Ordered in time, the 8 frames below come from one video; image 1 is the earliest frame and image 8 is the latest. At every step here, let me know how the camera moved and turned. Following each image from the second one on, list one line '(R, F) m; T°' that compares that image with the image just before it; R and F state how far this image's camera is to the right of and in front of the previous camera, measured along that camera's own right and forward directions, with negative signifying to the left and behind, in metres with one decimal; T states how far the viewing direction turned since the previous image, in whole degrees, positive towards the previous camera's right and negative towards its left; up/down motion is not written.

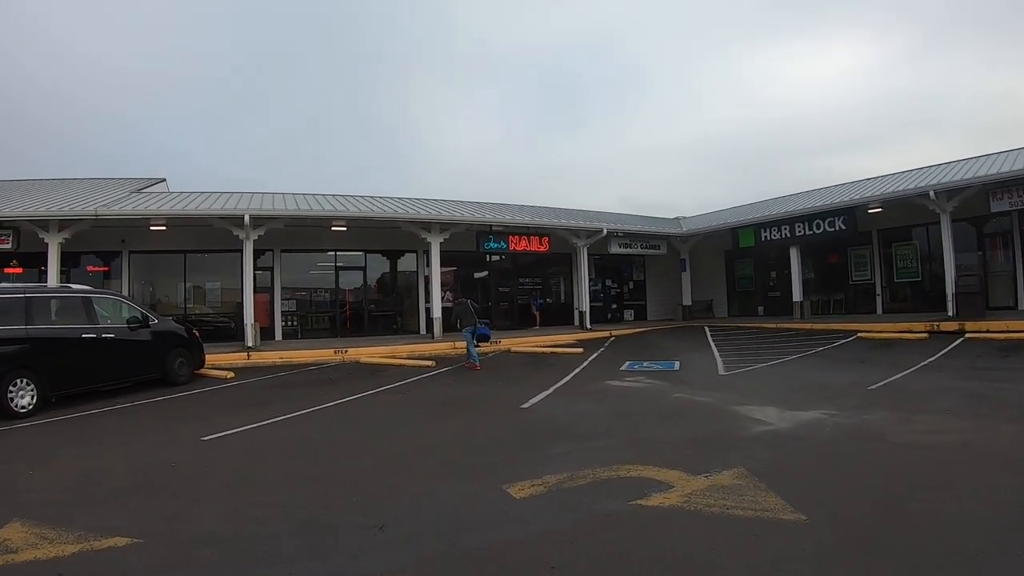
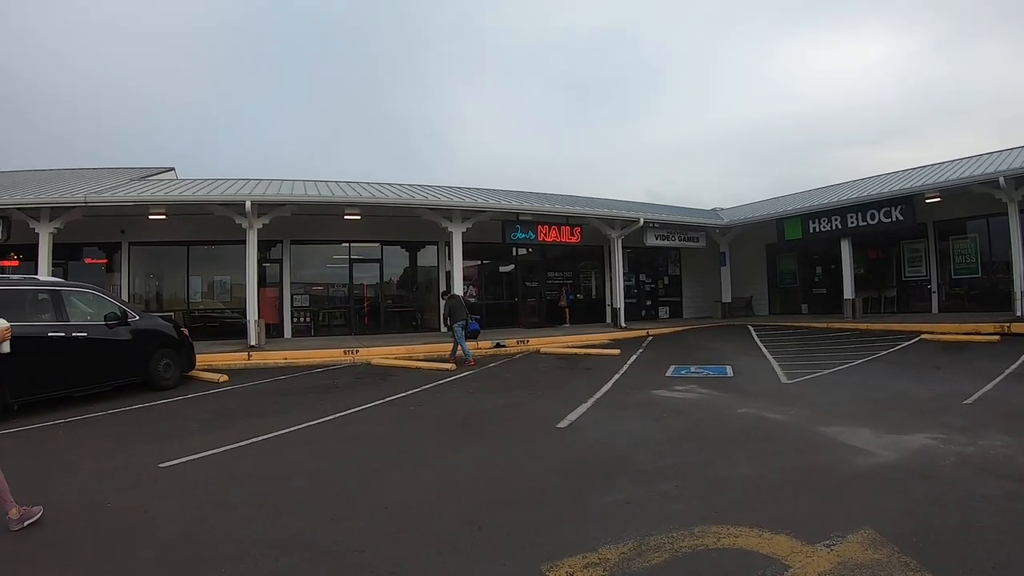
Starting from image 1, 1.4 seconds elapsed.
(-0.1, +1.3) m; -2°
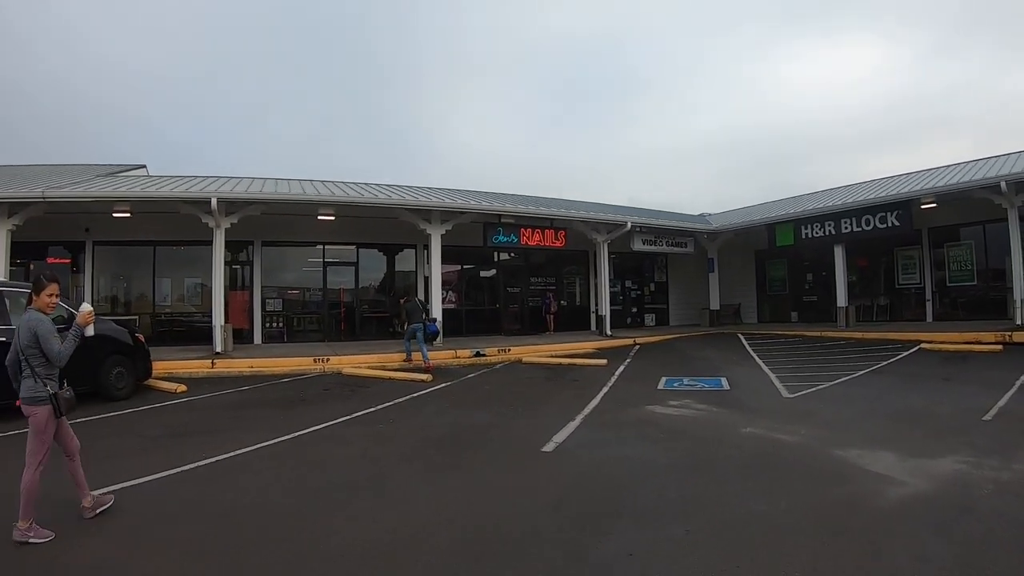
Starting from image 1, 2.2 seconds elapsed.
(0.0, +0.7) m; +2°
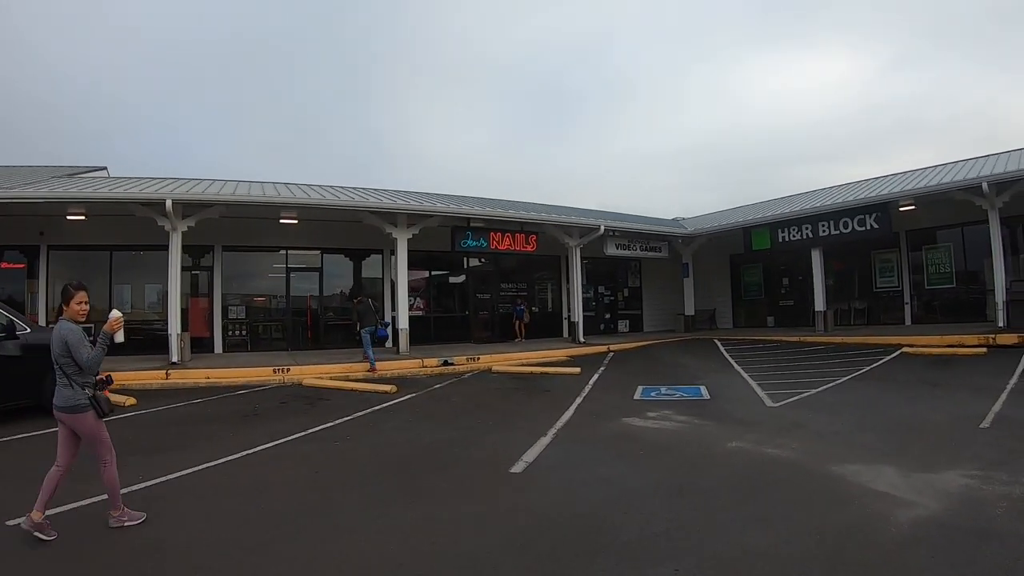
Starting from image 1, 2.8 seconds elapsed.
(+0.1, +0.6) m; +3°
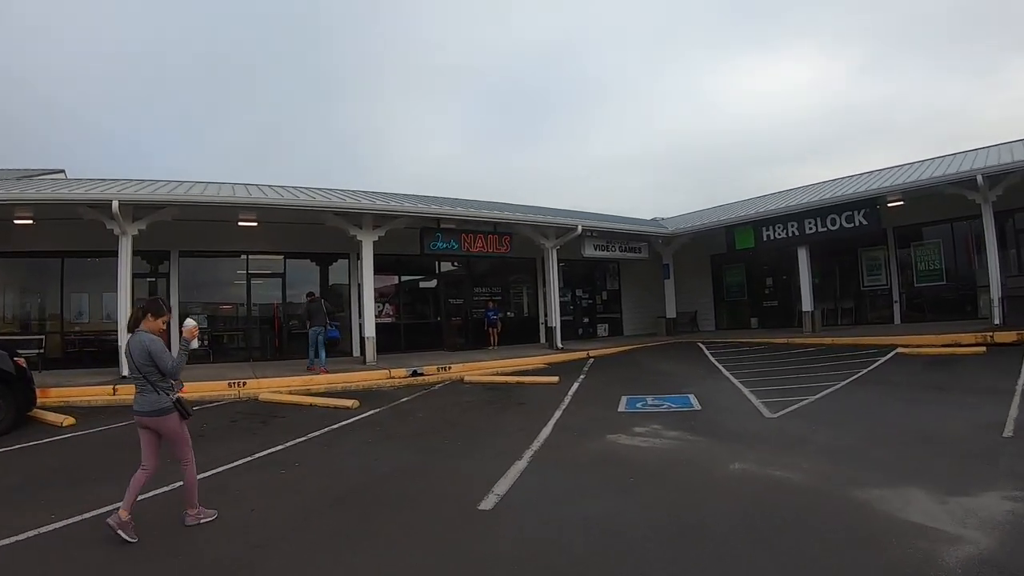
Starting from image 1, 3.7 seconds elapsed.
(+0.1, +0.8) m; +2°
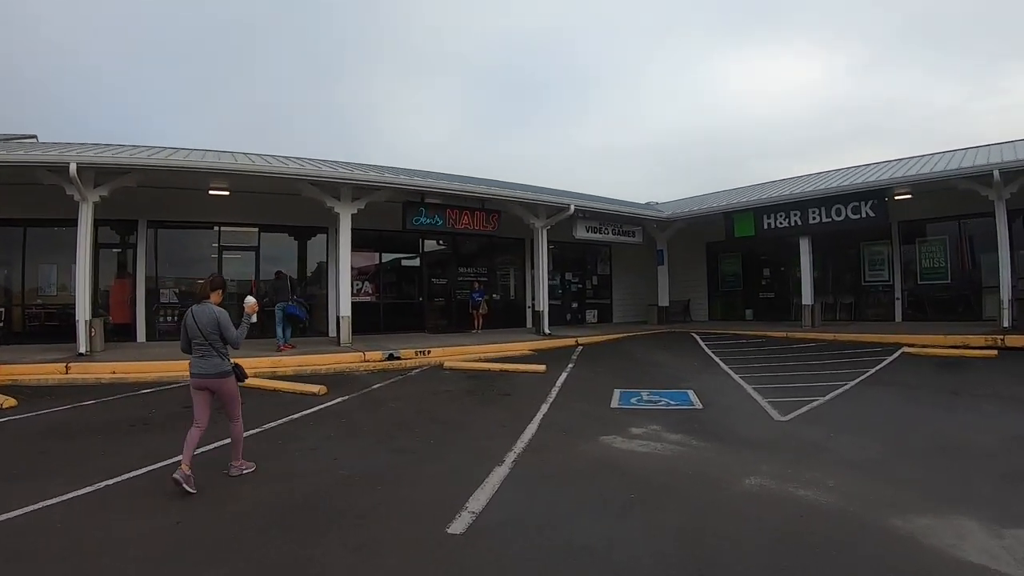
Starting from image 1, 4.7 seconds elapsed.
(0.0, +0.8) m; +1°
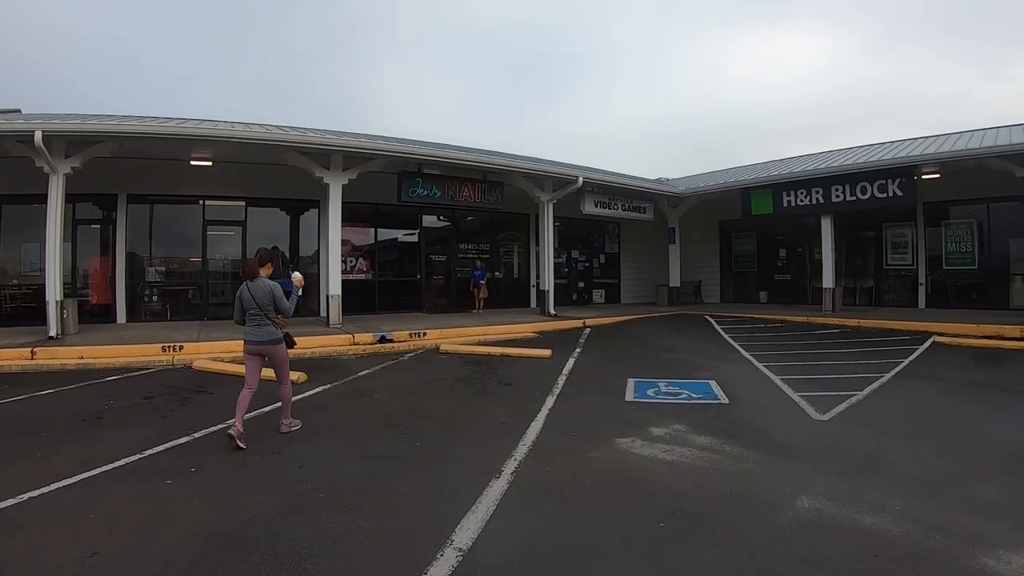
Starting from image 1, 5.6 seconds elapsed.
(0.0, +0.8) m; 0°
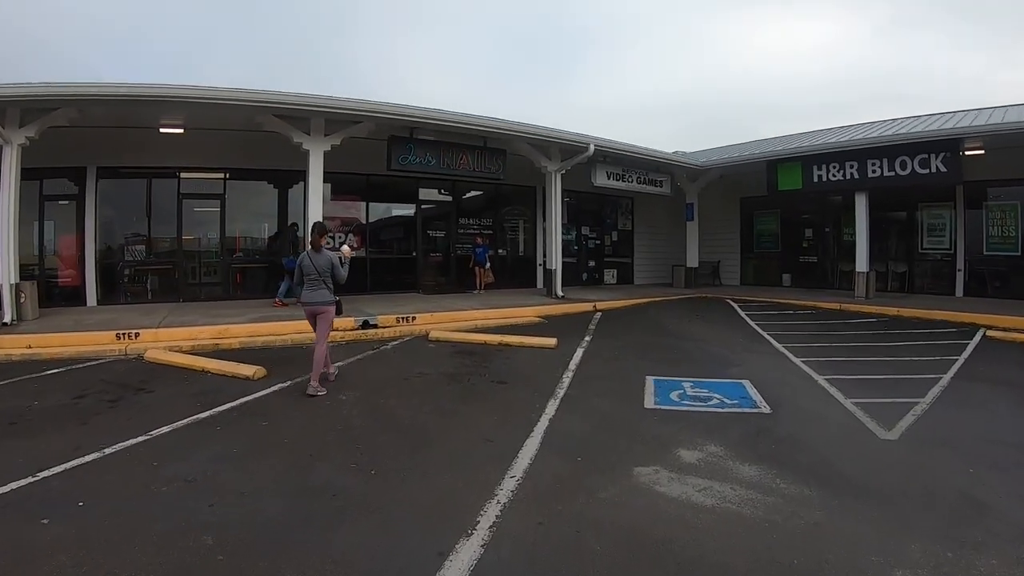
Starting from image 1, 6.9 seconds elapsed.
(+0.1, +1.1) m; -1°
